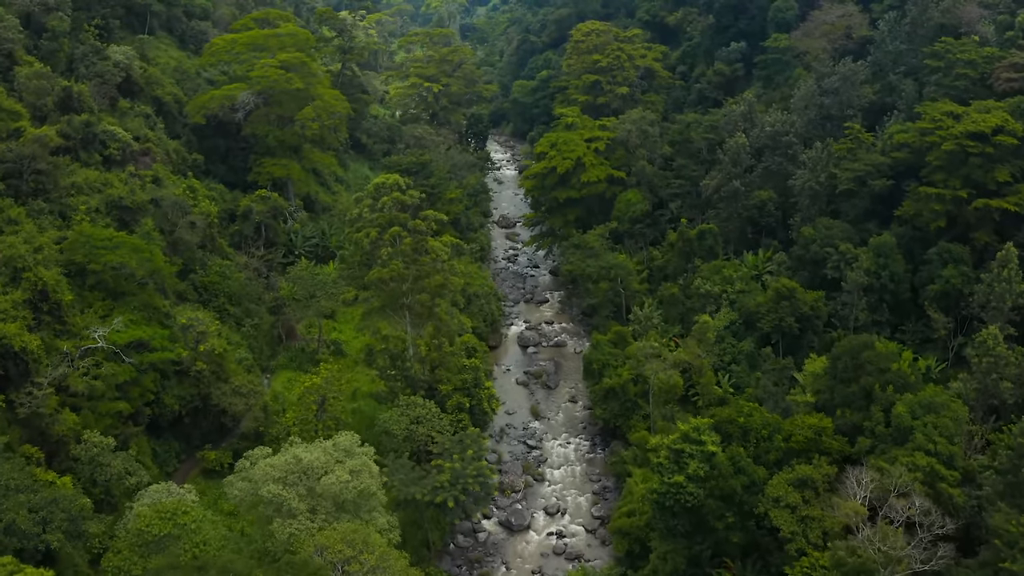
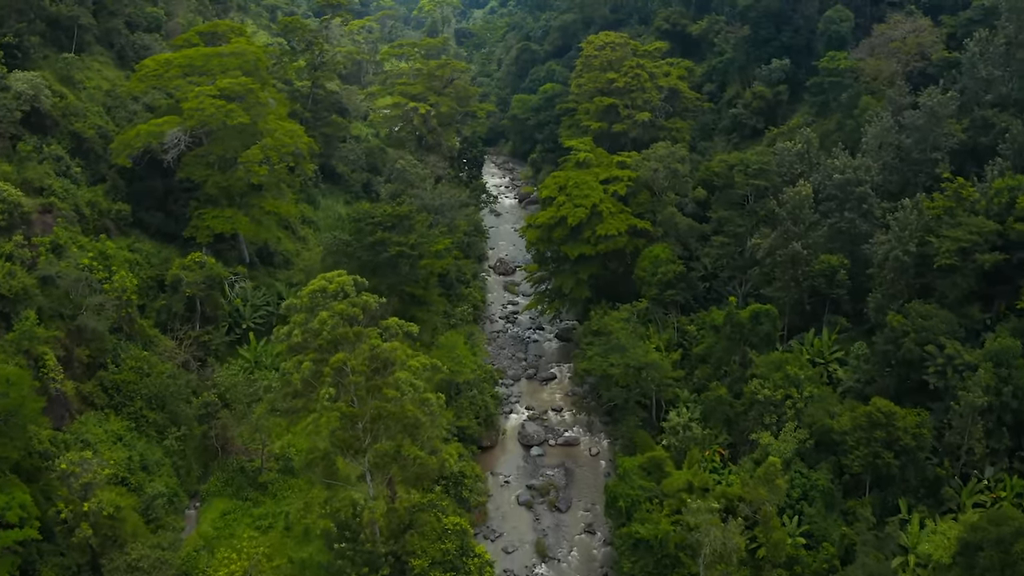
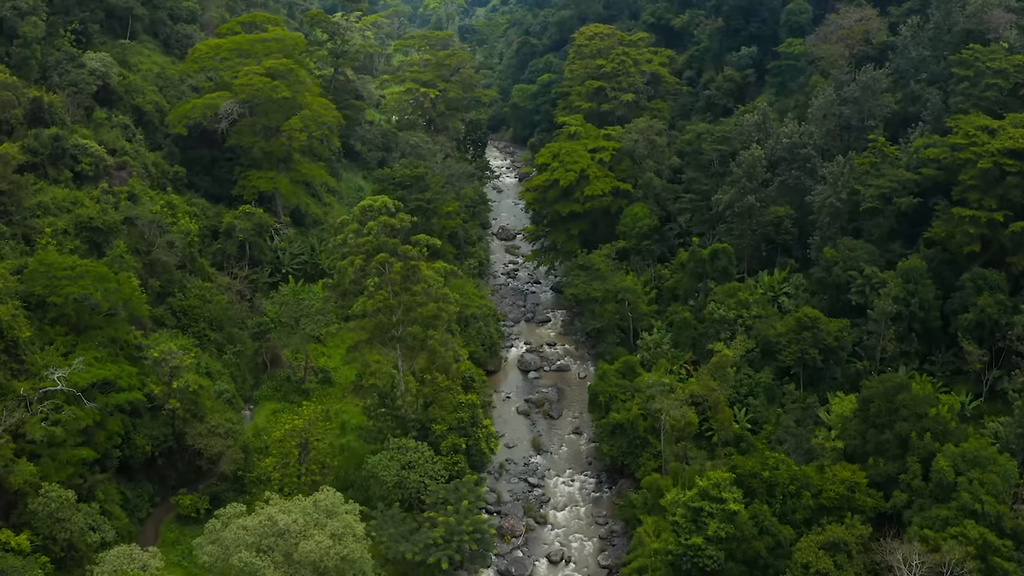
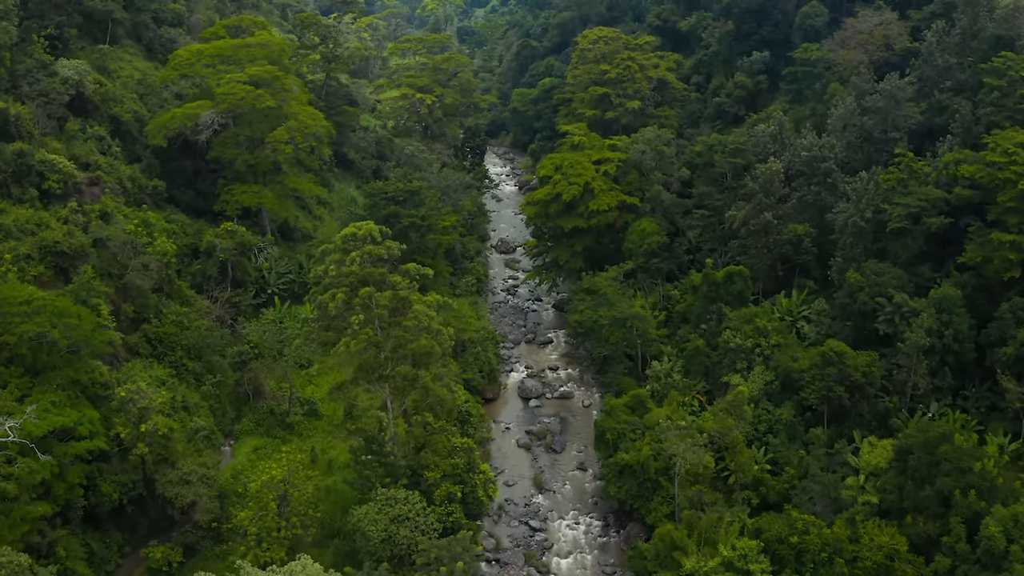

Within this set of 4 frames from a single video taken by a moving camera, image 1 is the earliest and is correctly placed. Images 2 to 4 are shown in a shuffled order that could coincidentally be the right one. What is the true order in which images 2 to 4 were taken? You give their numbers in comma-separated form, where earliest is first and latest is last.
3, 4, 2
